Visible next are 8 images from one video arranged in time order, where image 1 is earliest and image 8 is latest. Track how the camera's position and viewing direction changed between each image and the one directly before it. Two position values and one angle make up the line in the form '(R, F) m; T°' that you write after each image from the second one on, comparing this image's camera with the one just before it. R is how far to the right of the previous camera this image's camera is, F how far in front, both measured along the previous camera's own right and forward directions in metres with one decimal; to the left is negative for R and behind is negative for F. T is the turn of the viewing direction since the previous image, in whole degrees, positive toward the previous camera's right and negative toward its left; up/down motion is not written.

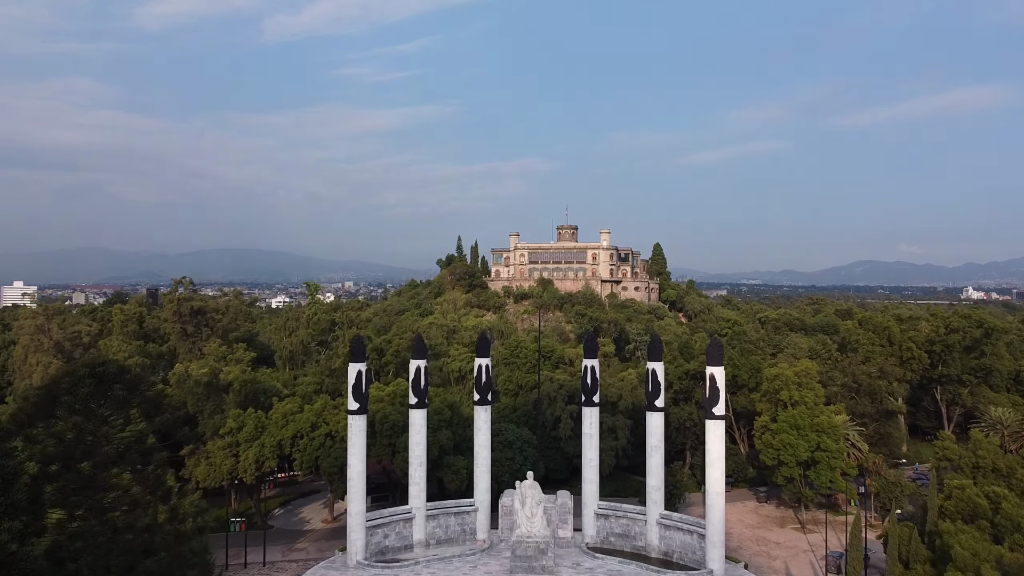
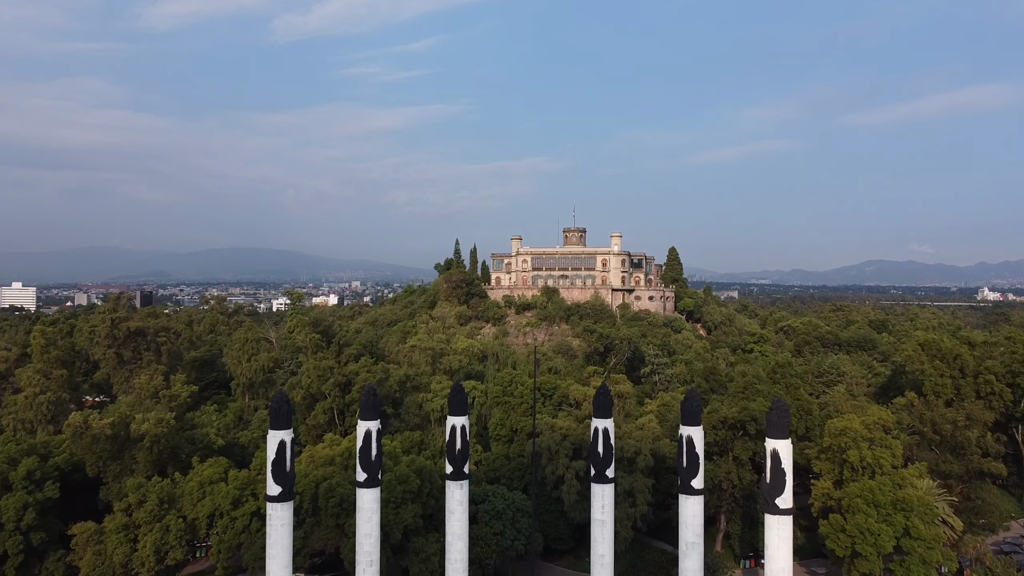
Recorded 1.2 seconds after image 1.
(+0.5, +7.1) m; -1°
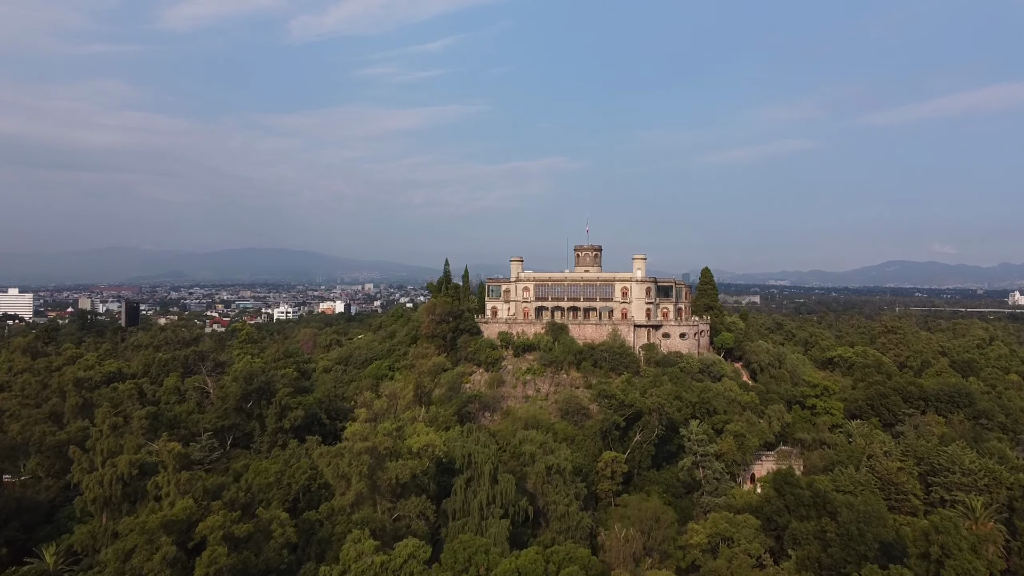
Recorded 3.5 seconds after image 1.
(+1.1, +13.5) m; -1°
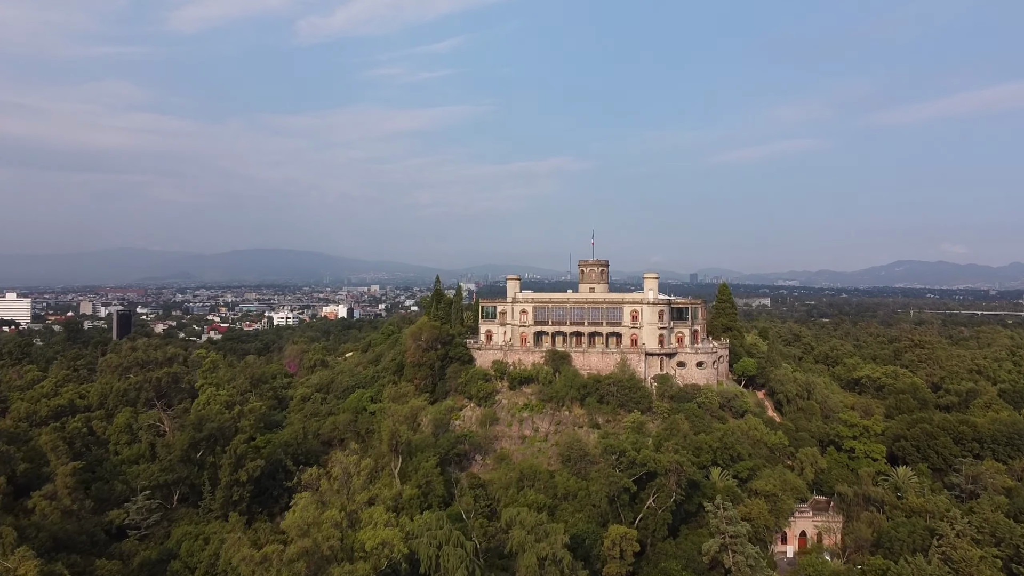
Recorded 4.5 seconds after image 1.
(+0.6, +6.2) m; 0°
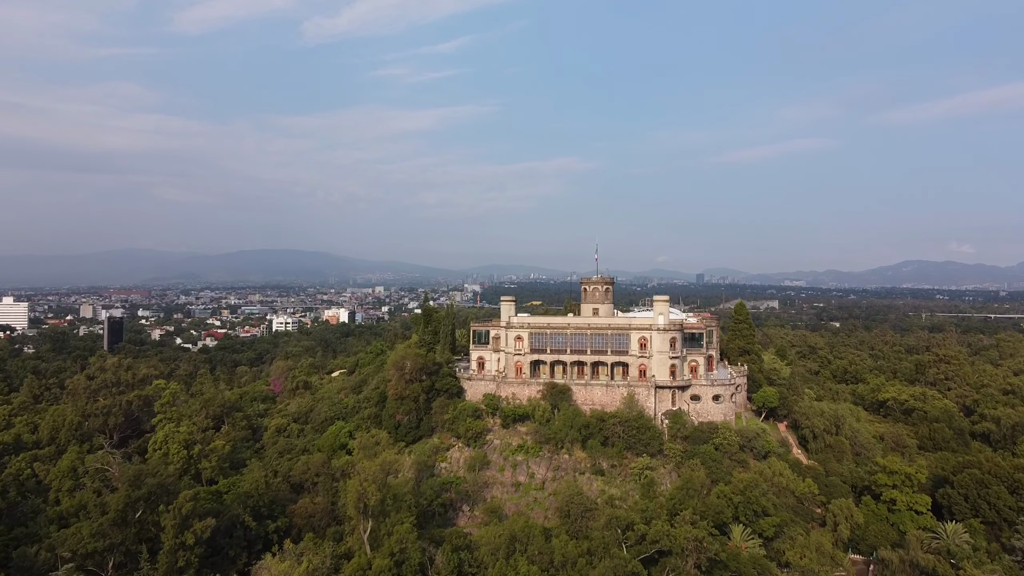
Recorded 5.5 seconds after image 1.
(+0.6, +5.4) m; 0°
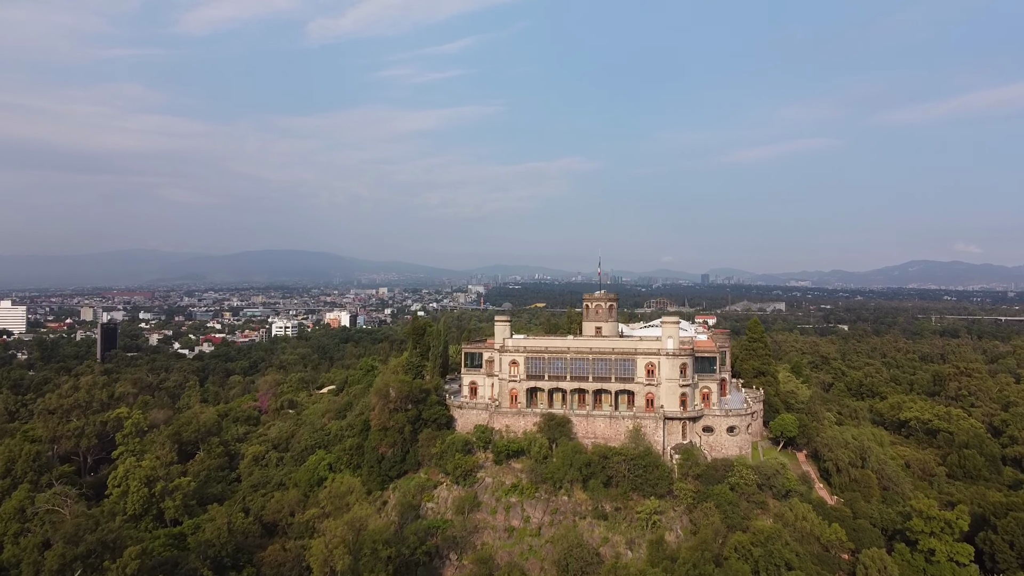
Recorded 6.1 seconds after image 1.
(+0.5, +4.1) m; 0°
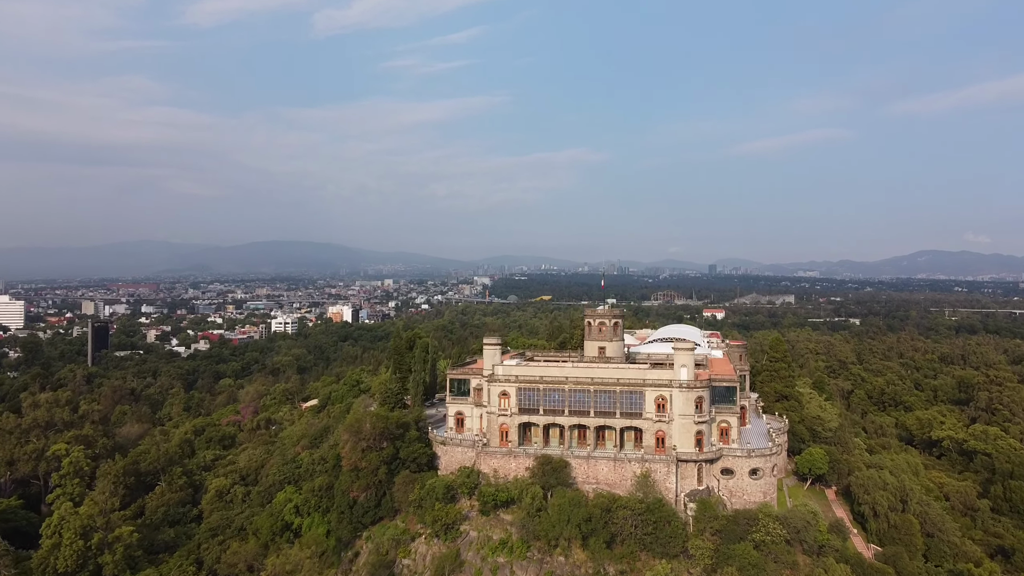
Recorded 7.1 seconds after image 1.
(+0.7, +5.4) m; 0°
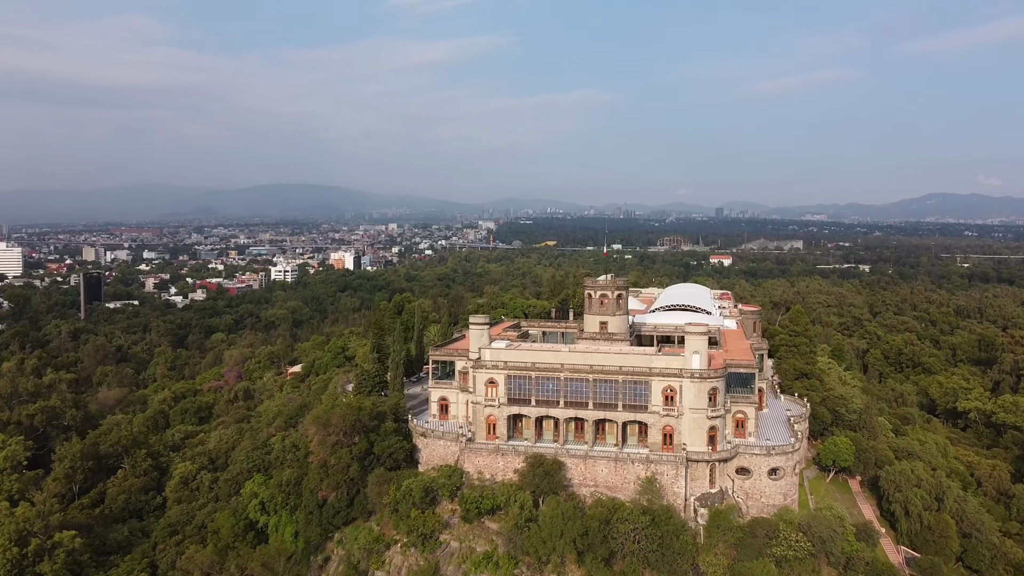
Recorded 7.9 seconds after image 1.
(+0.6, +4.5) m; 0°
